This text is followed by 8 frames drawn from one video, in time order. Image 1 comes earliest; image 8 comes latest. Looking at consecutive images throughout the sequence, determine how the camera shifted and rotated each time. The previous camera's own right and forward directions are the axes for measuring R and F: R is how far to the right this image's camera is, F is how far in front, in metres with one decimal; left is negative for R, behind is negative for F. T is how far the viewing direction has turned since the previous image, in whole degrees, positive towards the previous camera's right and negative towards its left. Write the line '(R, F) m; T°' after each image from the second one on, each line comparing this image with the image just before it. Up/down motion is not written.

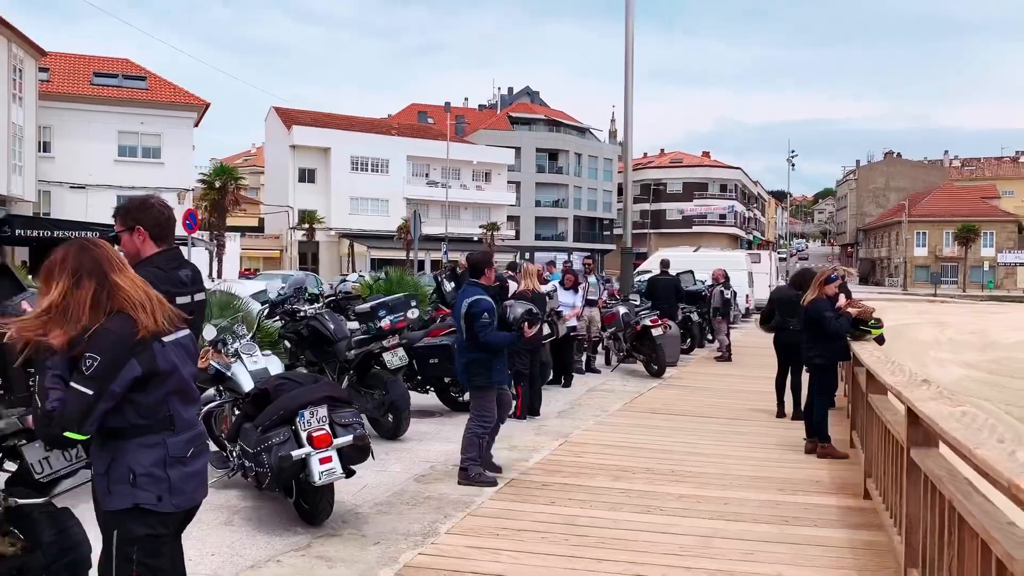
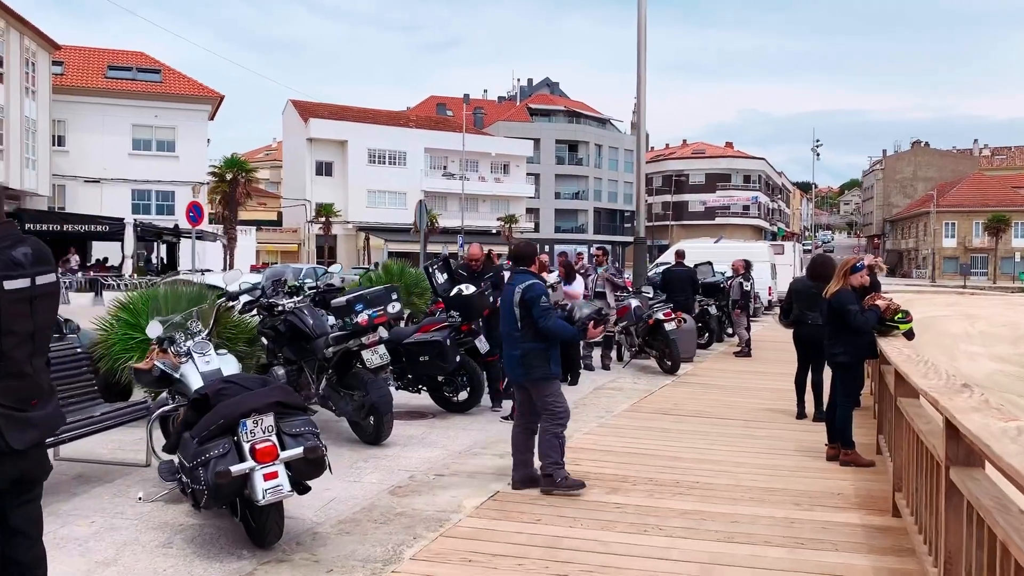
(+0.3, +0.7) m; -1°
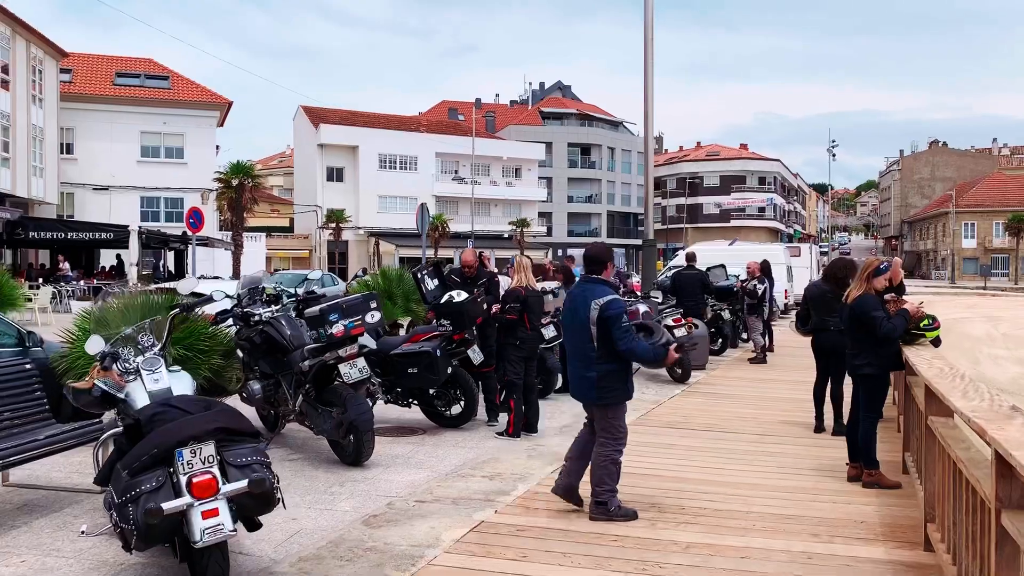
(+0.2, +0.6) m; -1°
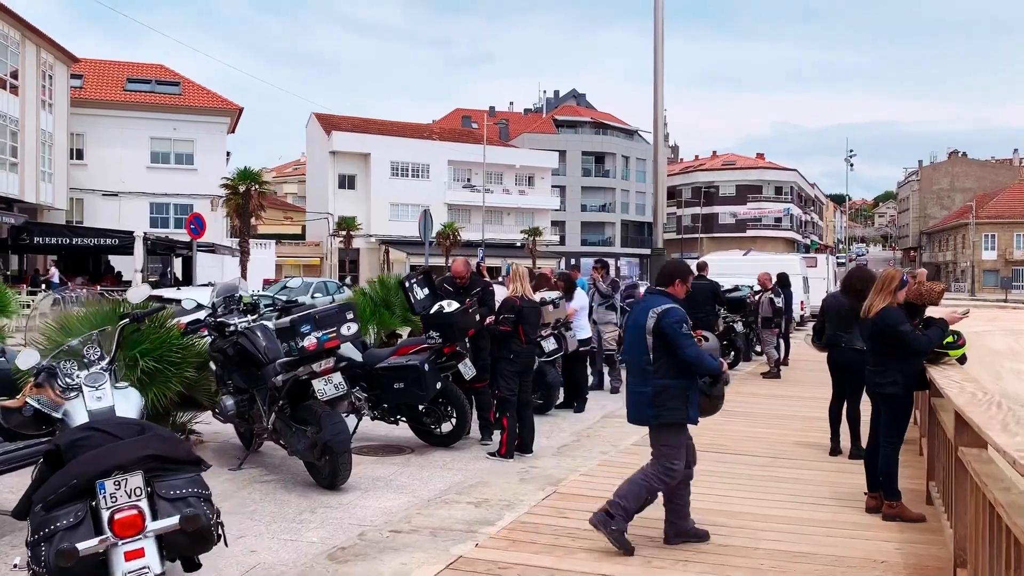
(+0.2, +0.5) m; -1°
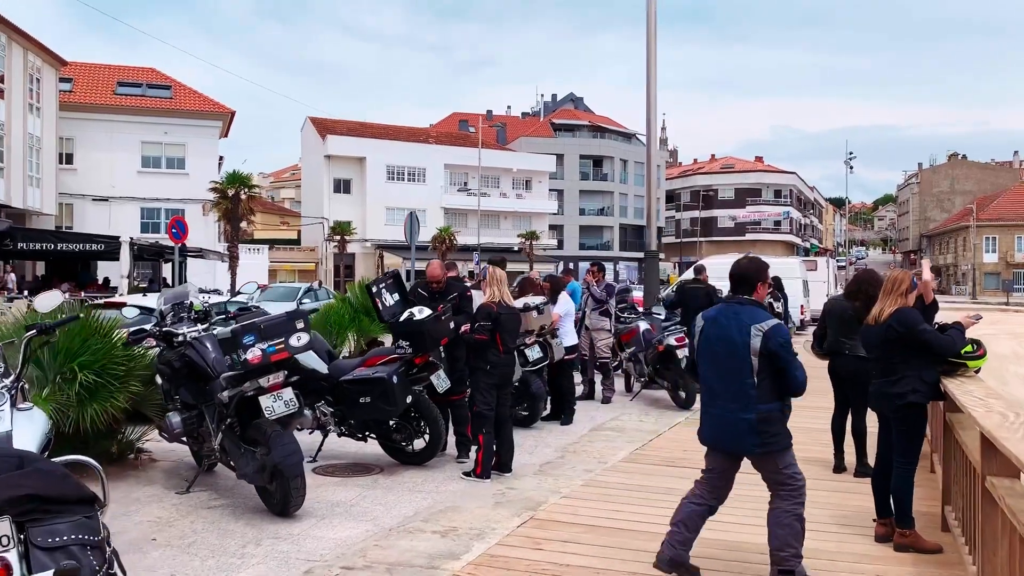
(+0.2, +0.6) m; 0°
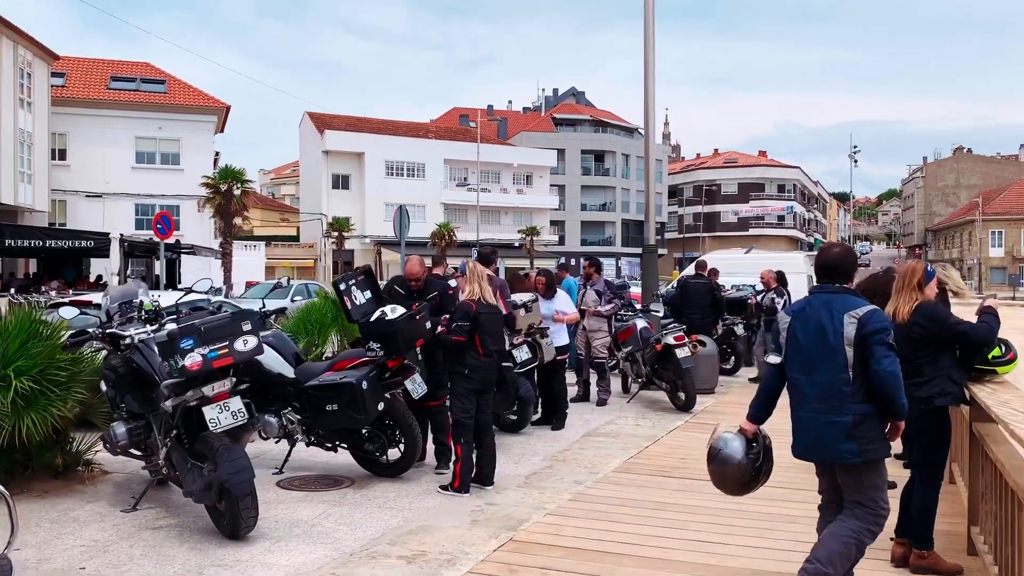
(+0.2, +0.6) m; 0°
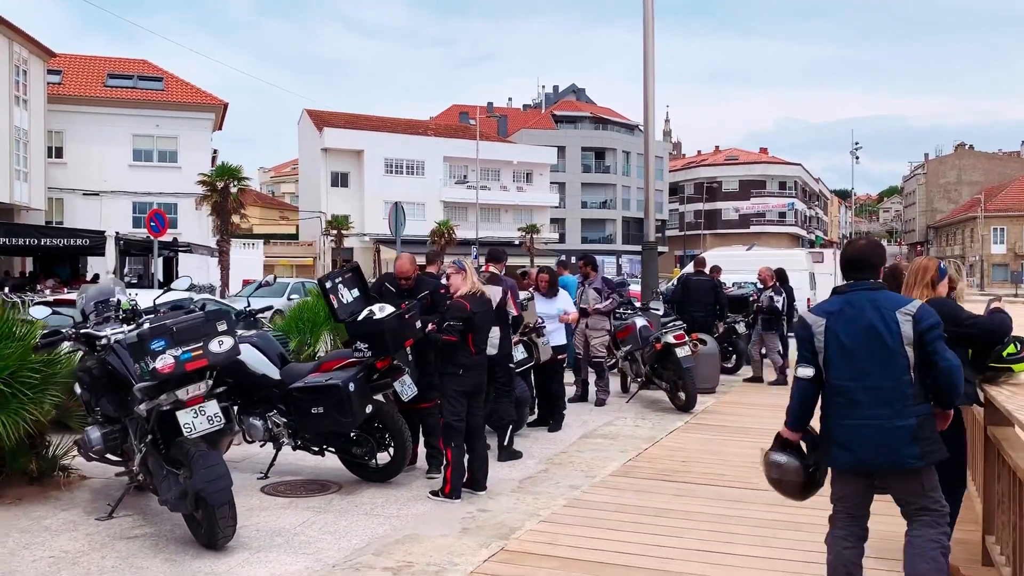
(+0.1, +0.2) m; 0°
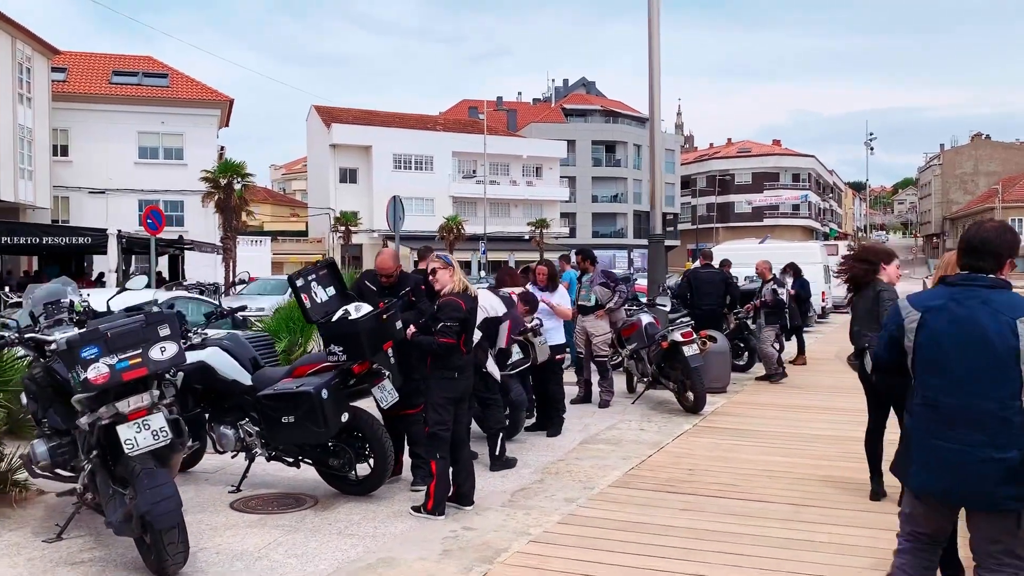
(+0.2, +0.5) m; -1°
